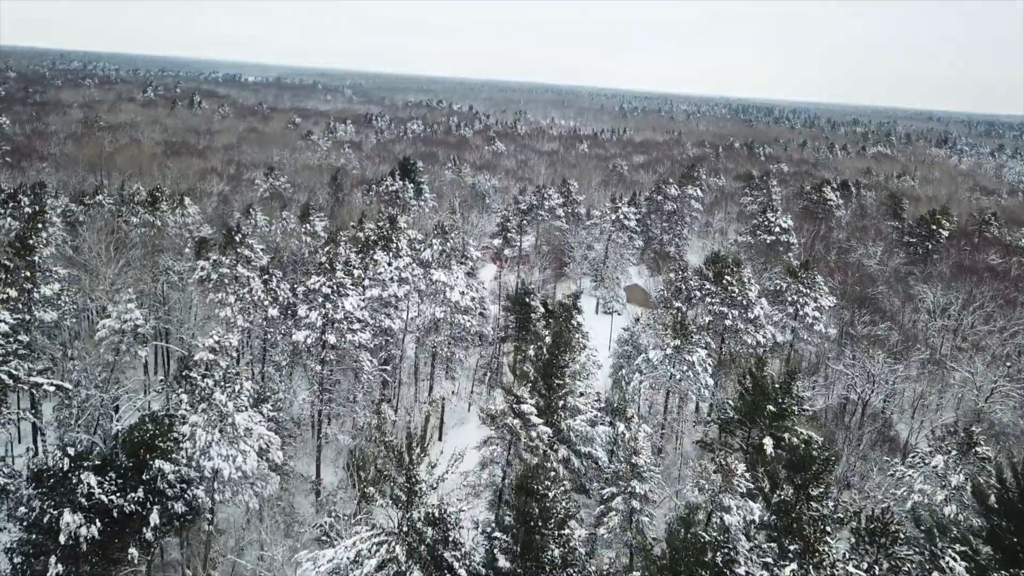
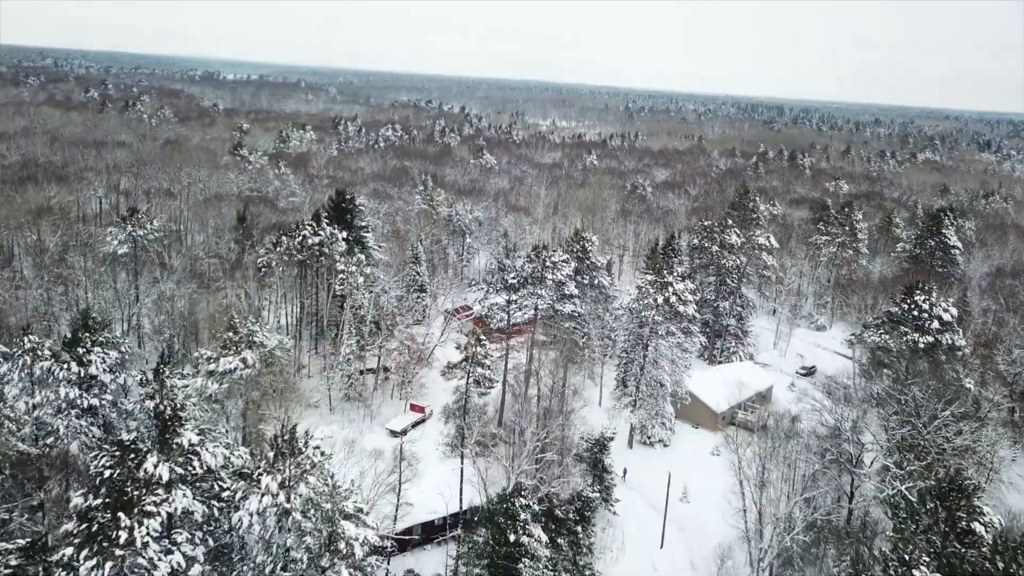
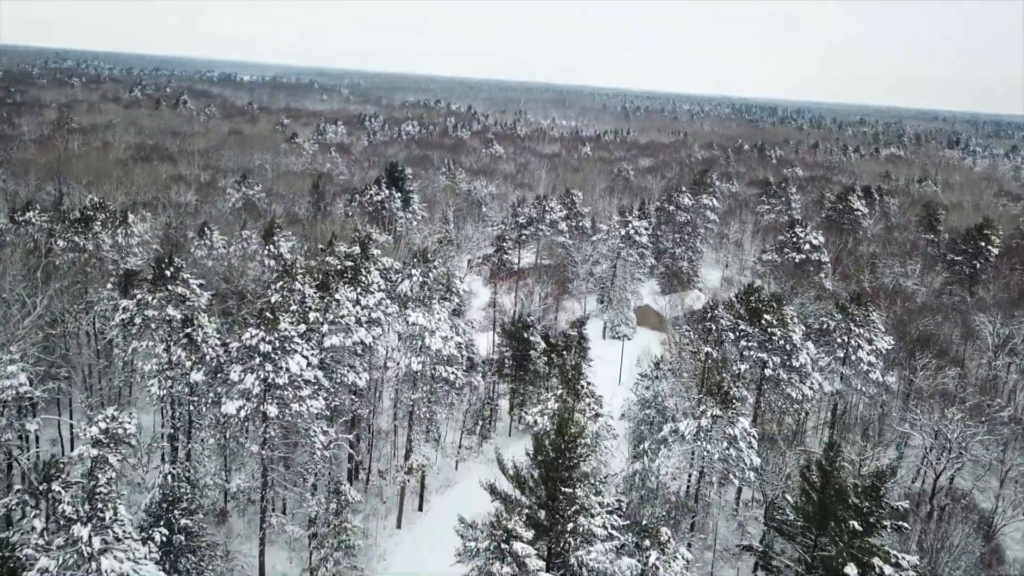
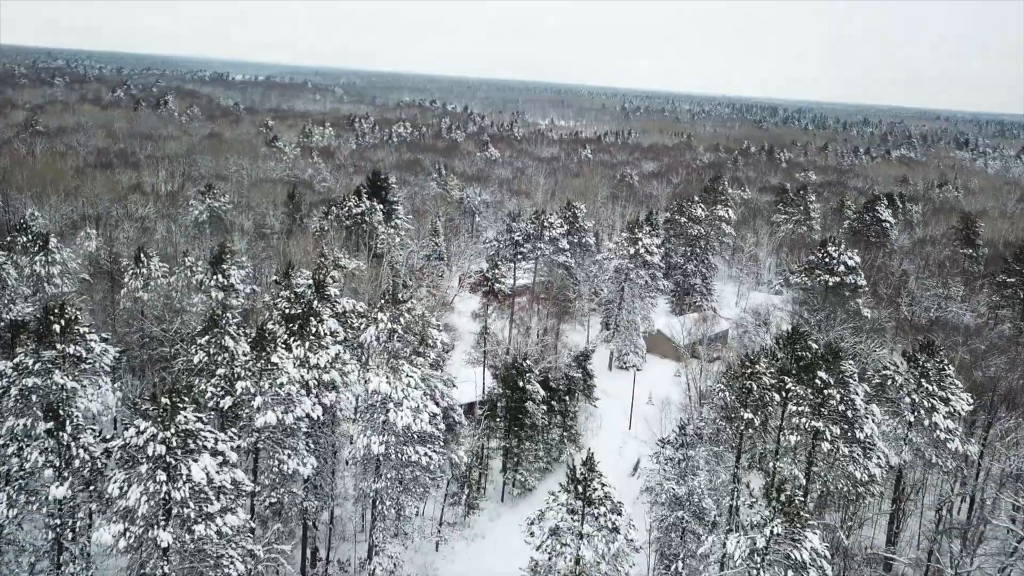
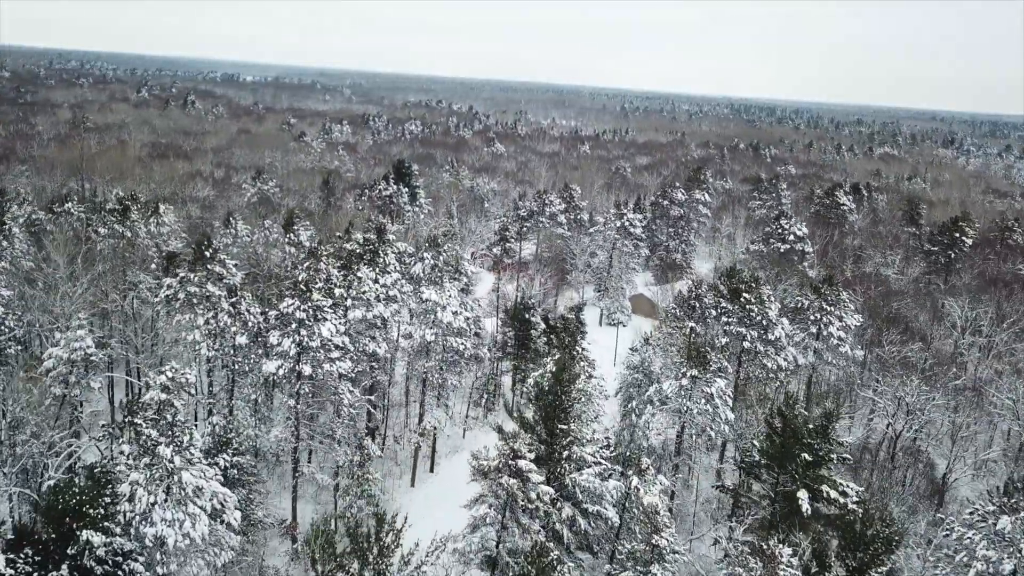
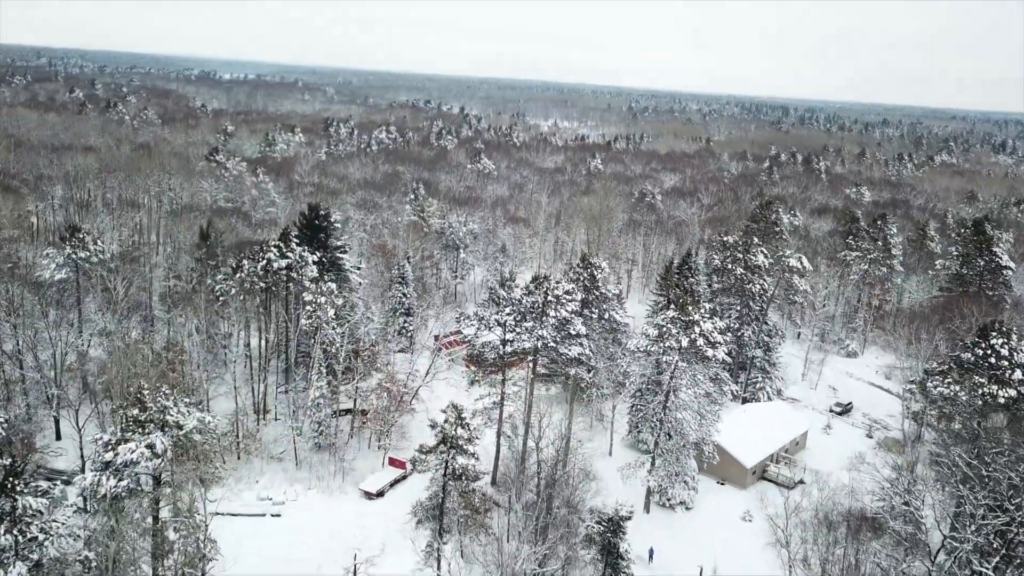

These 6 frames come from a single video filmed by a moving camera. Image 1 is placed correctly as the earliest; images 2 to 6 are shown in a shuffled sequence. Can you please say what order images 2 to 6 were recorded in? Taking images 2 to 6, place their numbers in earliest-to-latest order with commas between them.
5, 3, 4, 2, 6
